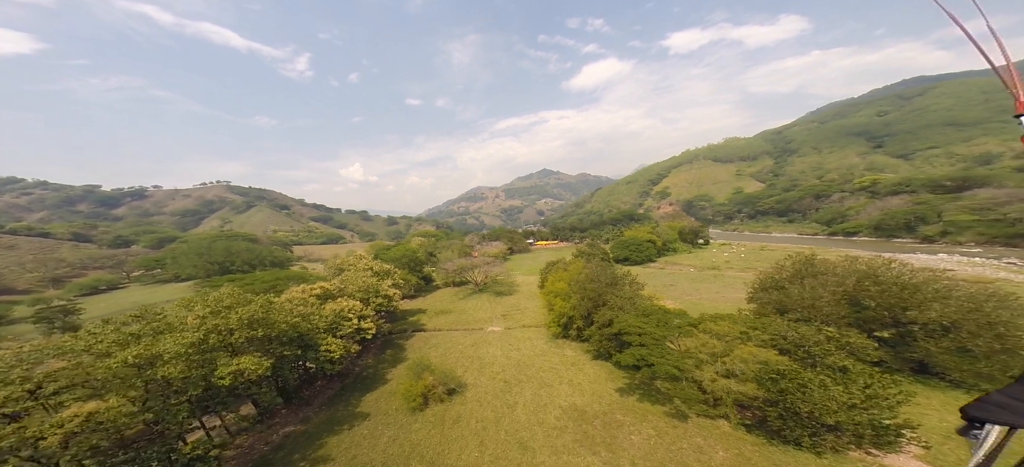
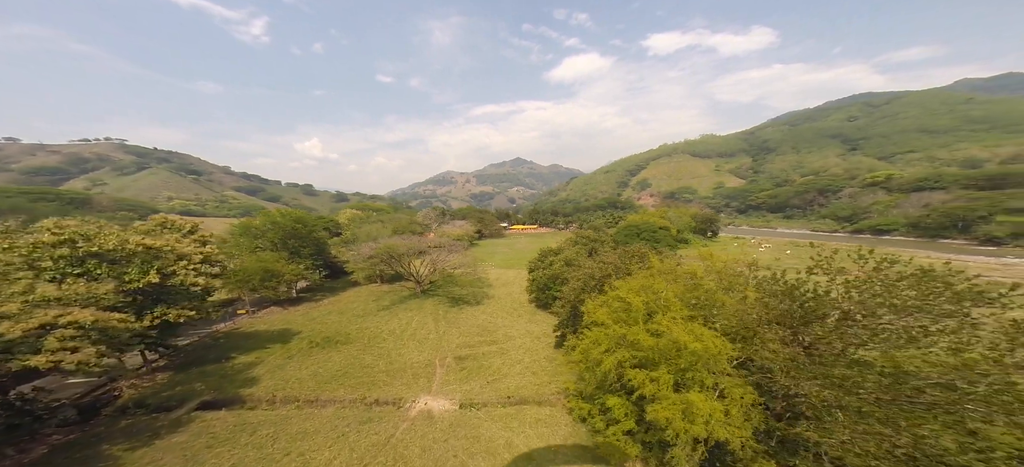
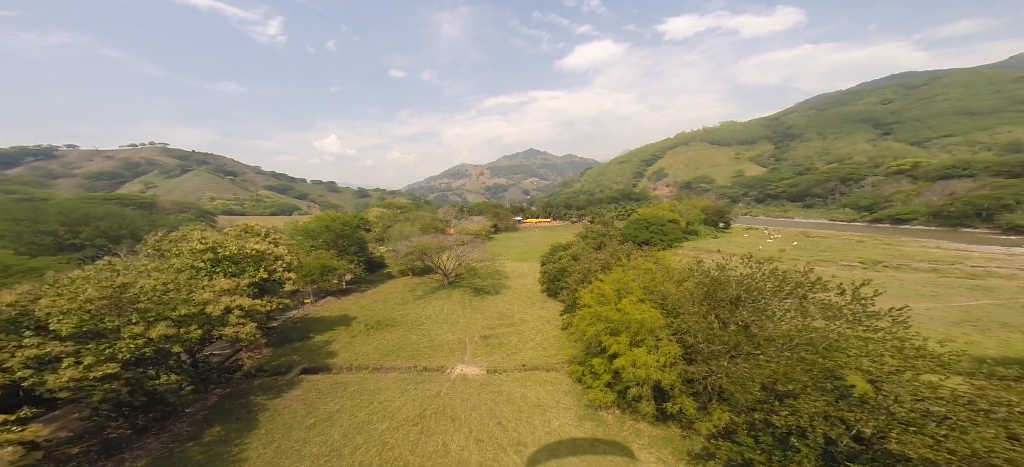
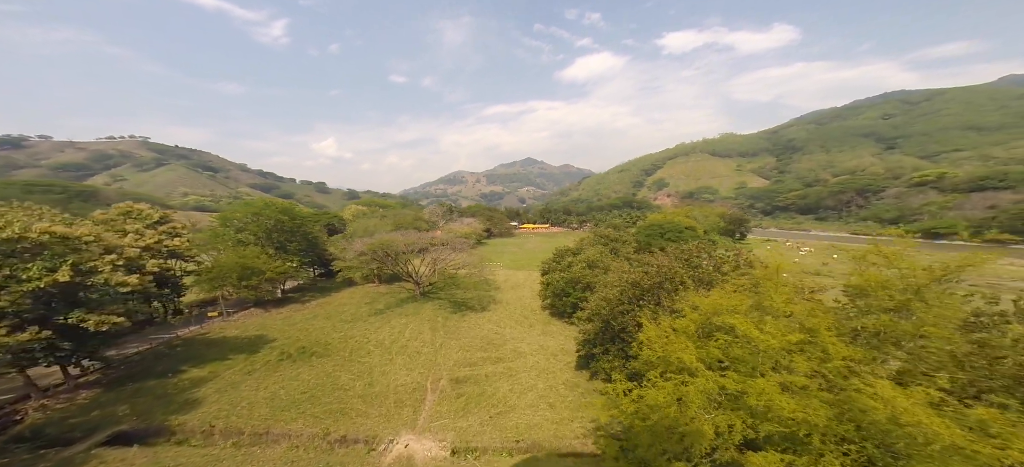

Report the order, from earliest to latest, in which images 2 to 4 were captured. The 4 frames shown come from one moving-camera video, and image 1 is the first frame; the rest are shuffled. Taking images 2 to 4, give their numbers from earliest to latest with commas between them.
3, 2, 4
